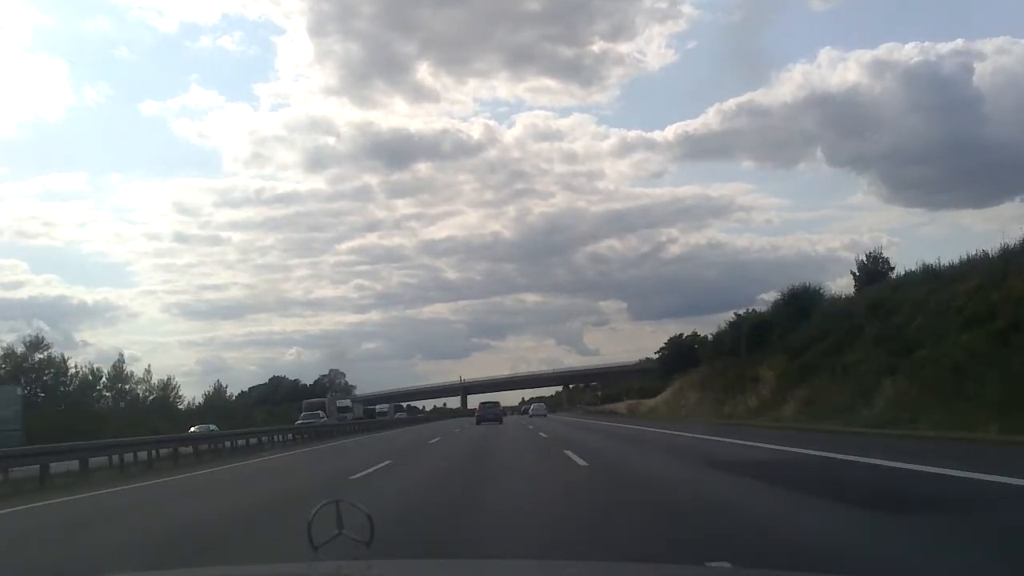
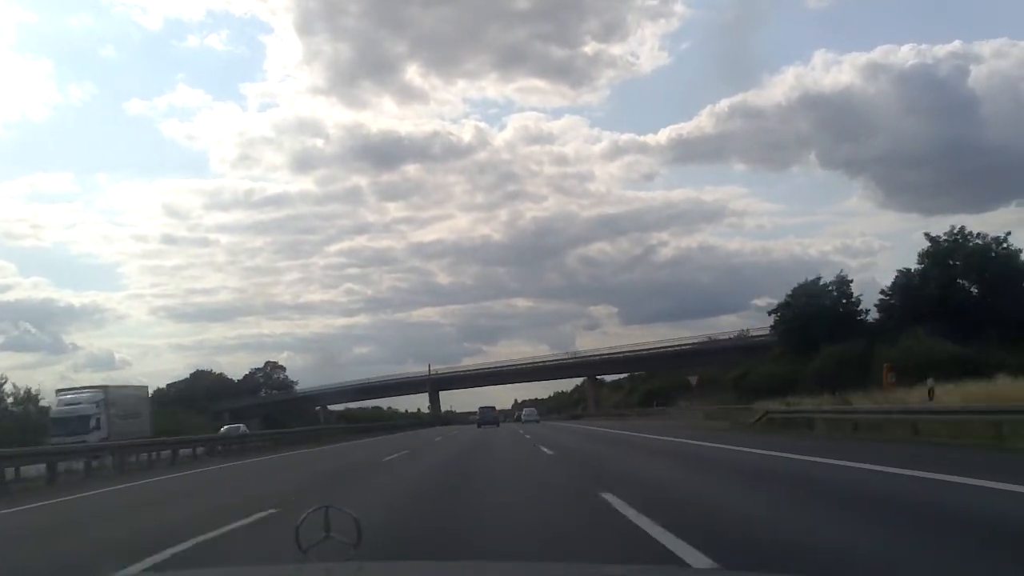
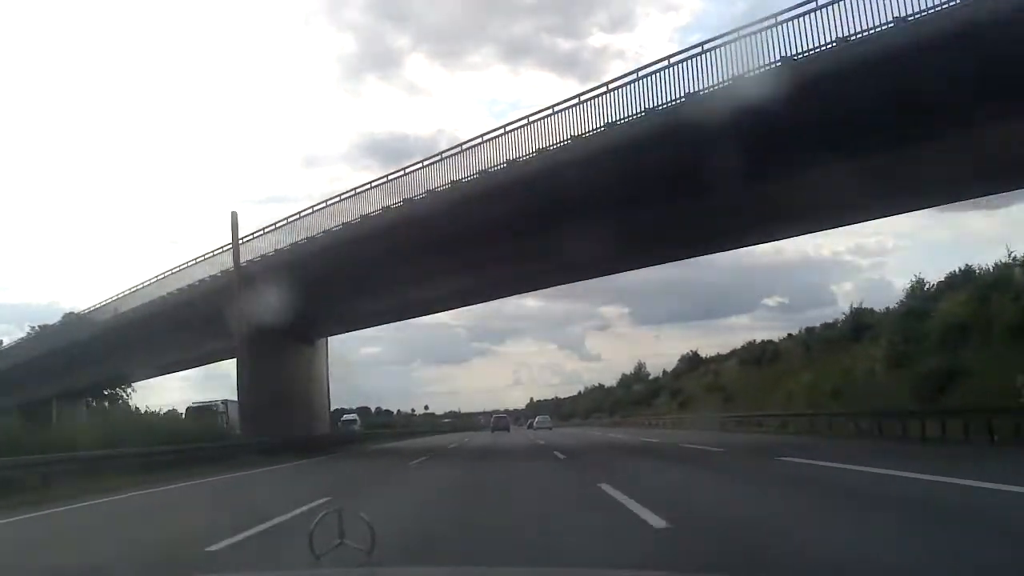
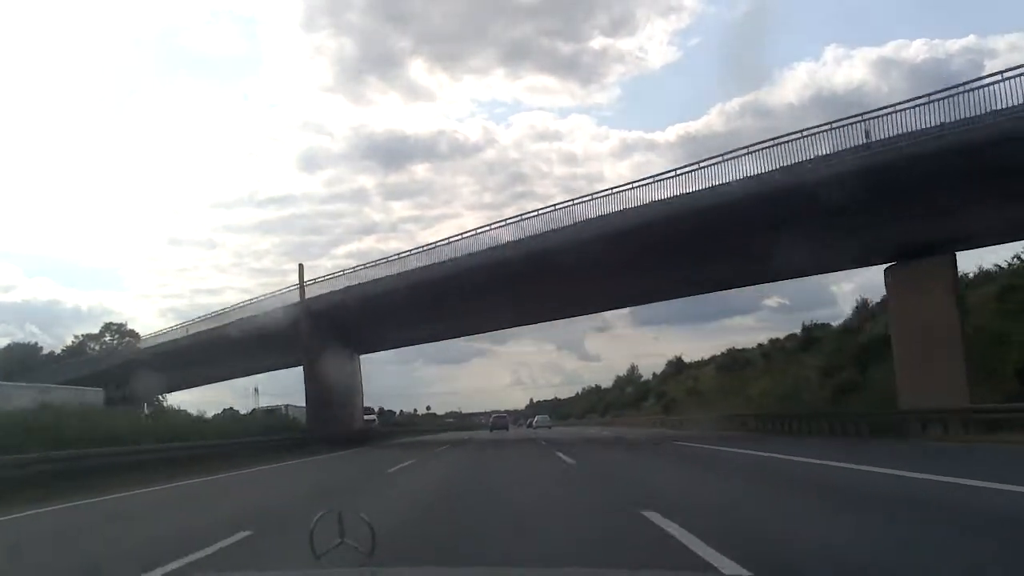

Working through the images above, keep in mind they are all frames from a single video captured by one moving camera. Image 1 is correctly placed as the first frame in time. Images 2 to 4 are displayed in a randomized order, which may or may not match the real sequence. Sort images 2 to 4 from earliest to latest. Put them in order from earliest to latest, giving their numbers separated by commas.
2, 4, 3
